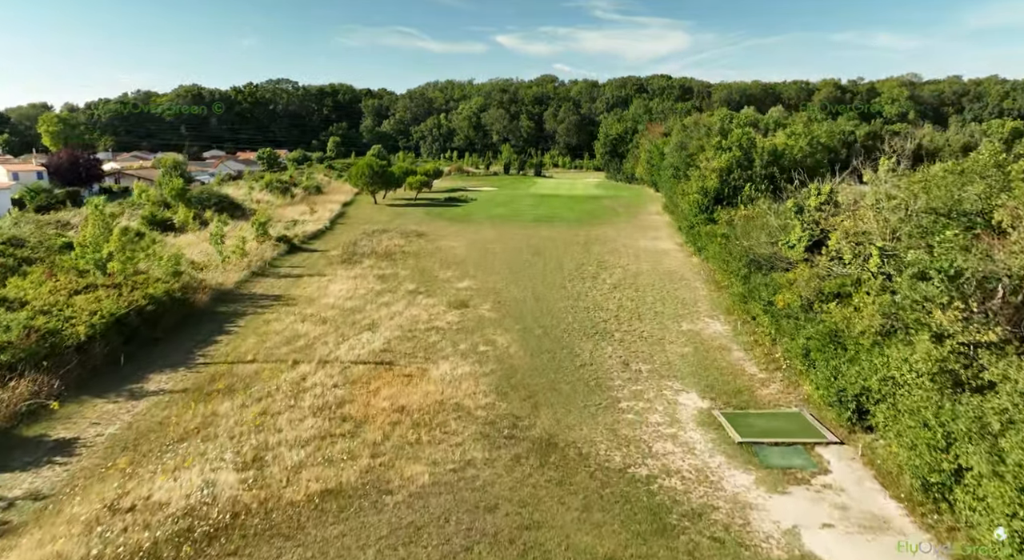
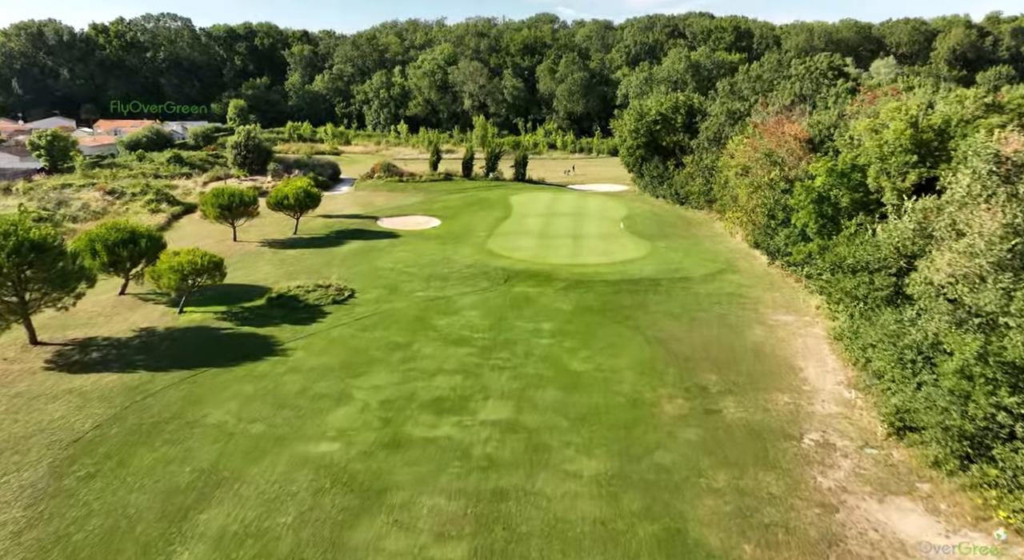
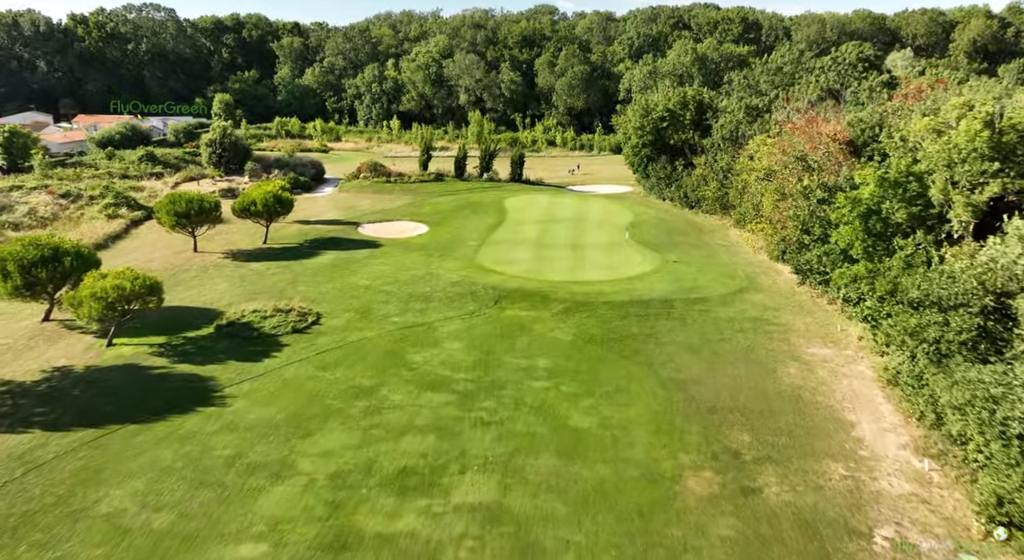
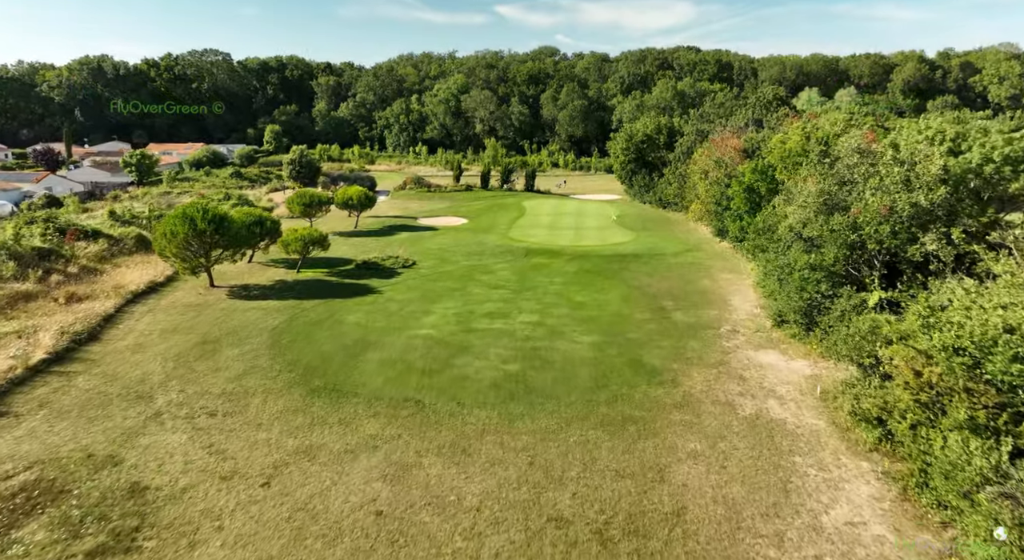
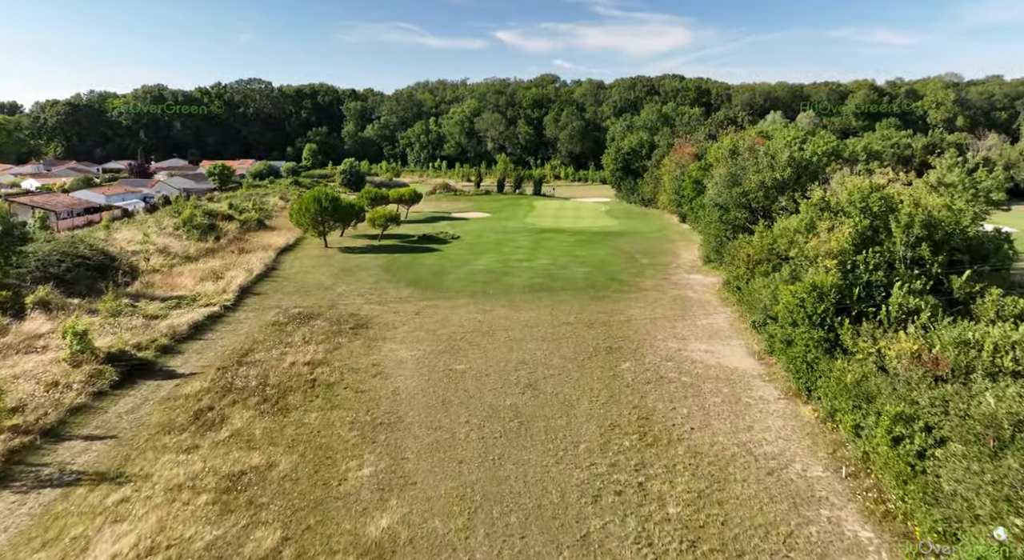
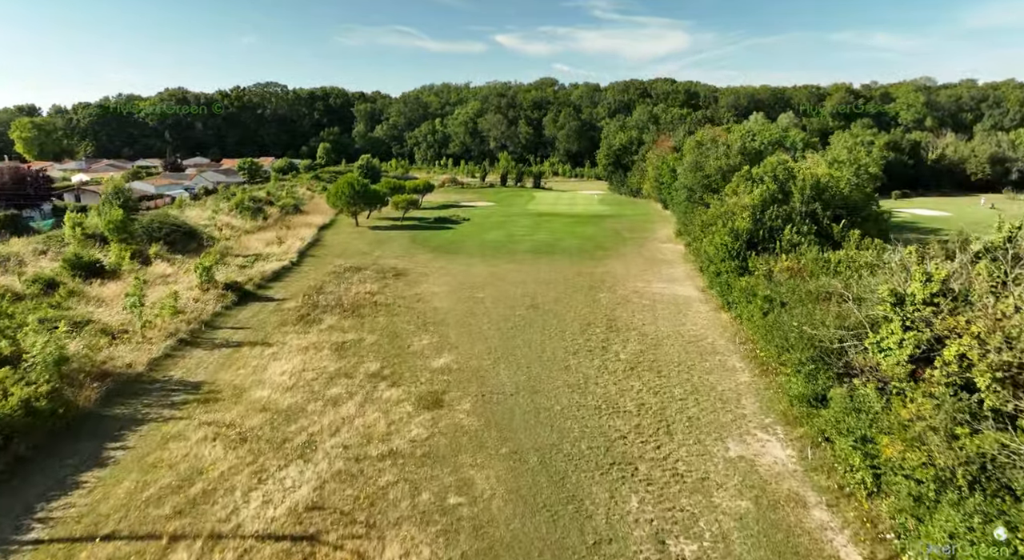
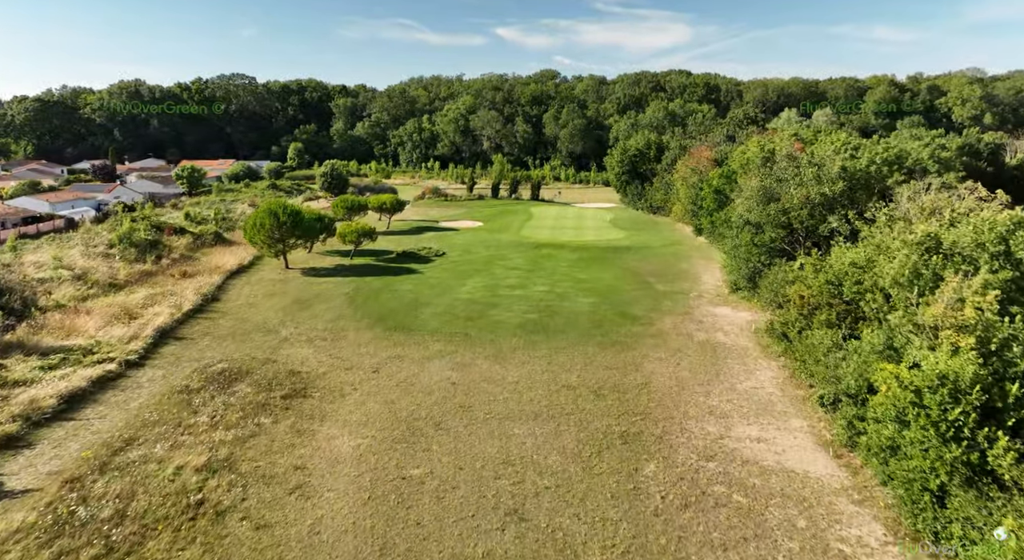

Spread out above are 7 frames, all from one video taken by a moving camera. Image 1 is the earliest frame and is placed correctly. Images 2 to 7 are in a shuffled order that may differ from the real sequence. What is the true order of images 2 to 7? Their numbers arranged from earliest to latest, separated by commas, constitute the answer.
6, 5, 7, 4, 2, 3
